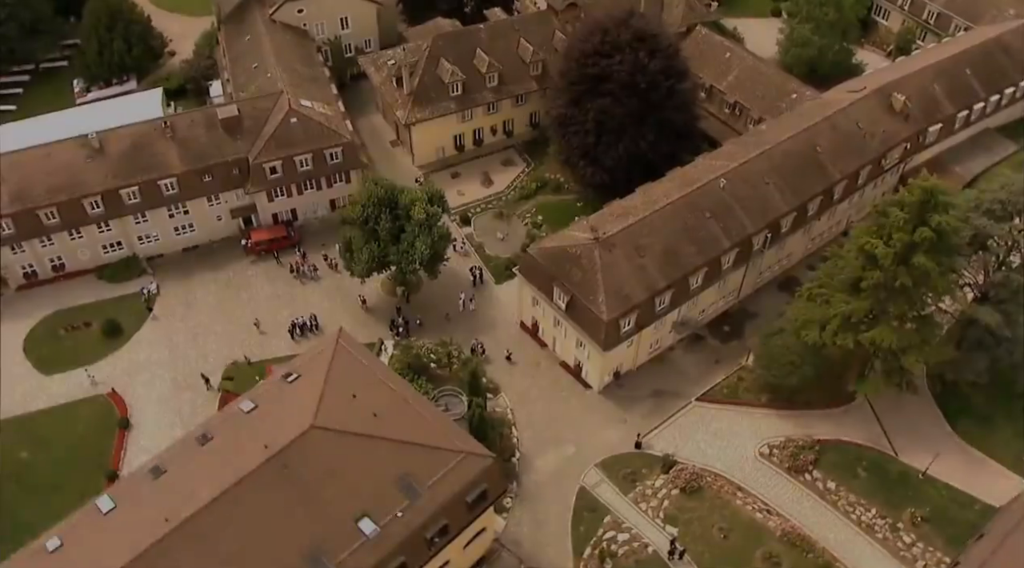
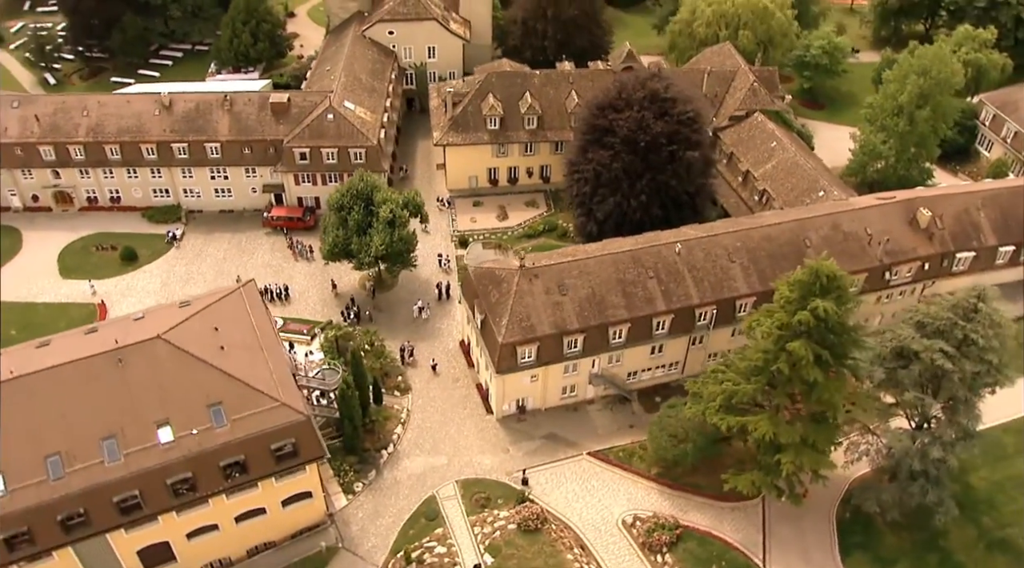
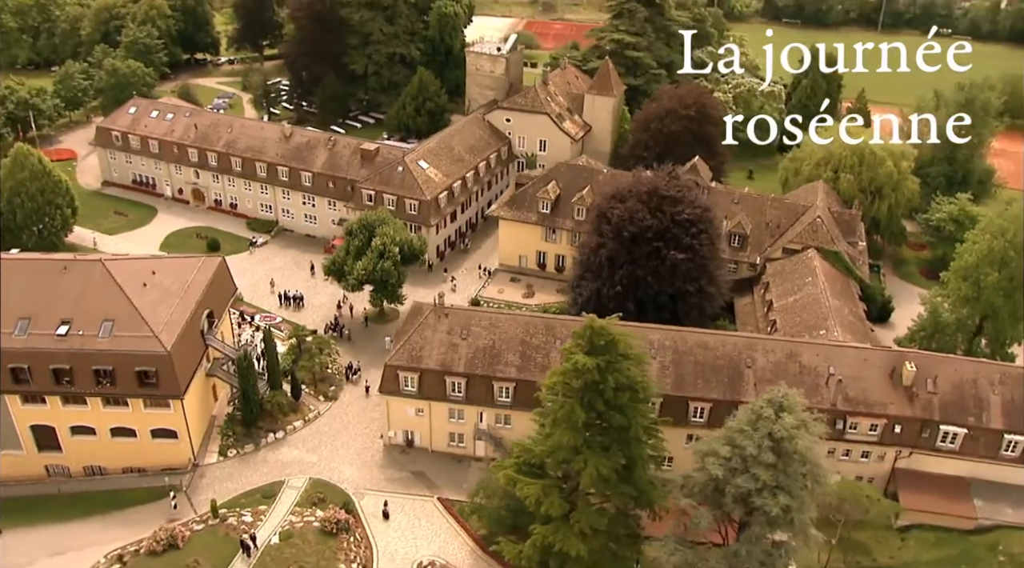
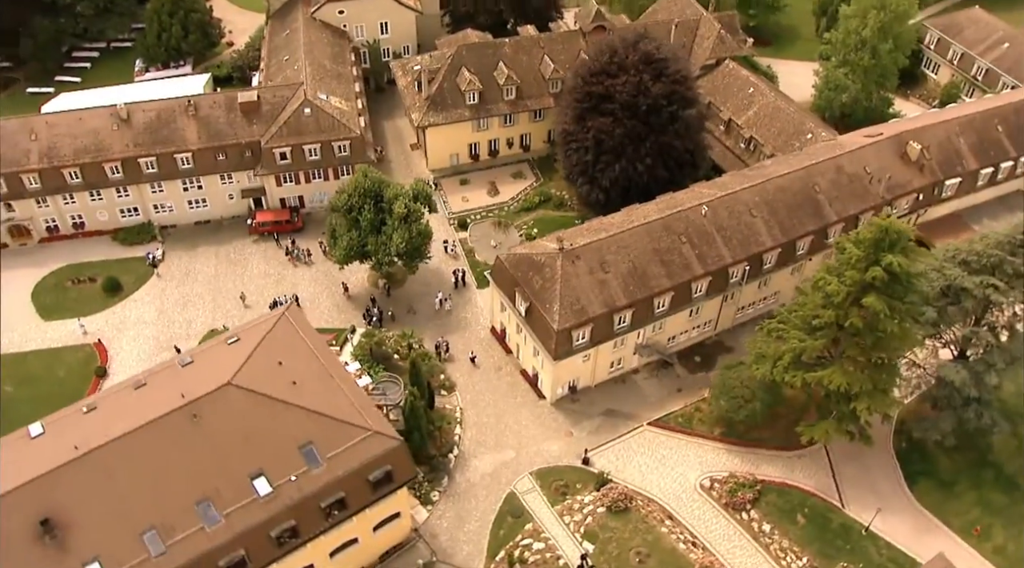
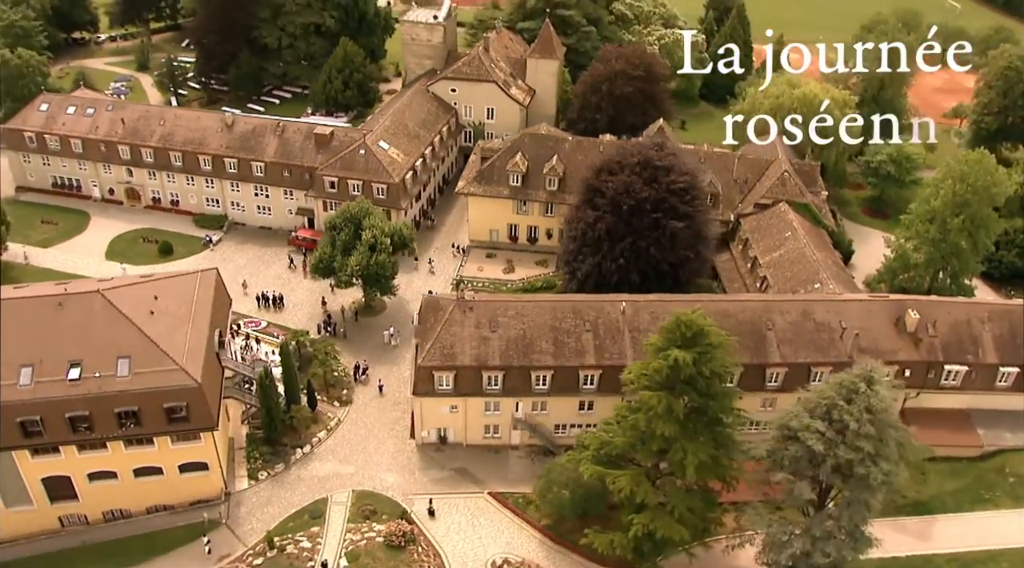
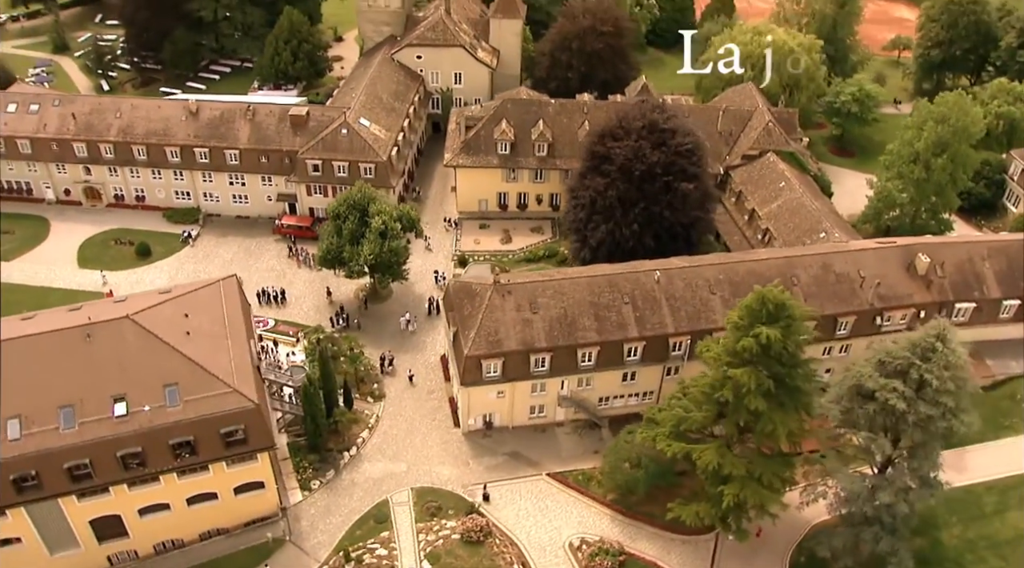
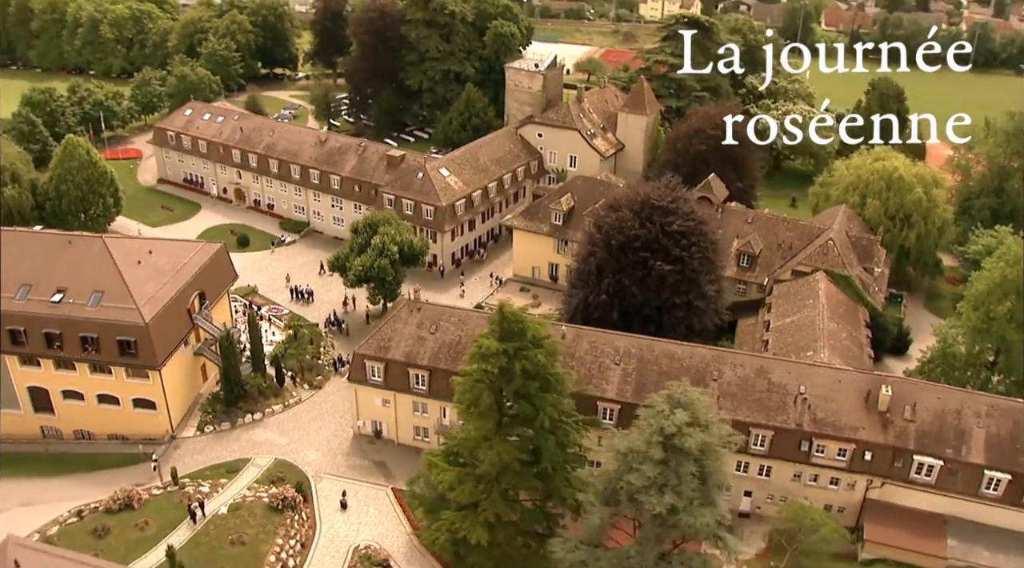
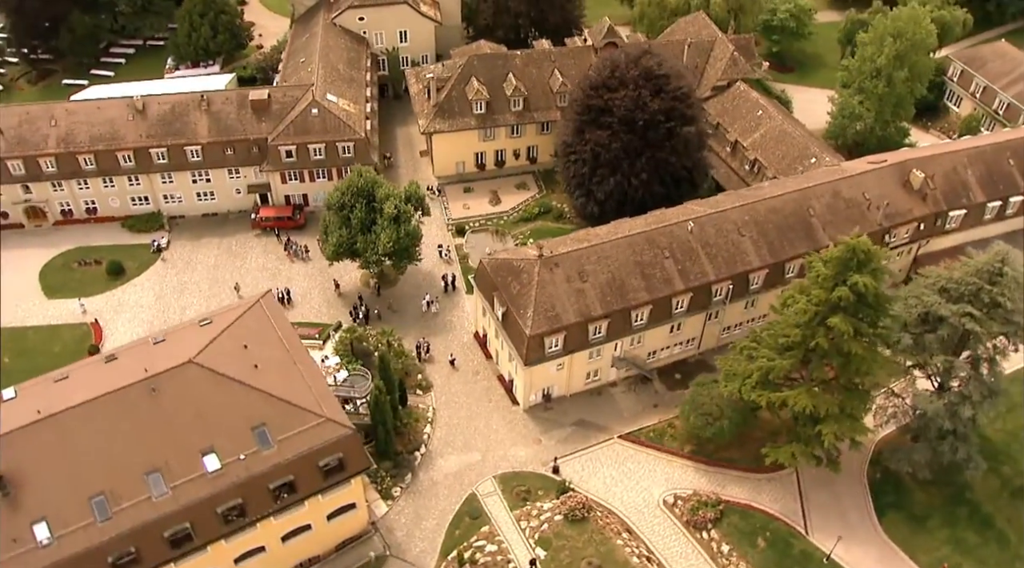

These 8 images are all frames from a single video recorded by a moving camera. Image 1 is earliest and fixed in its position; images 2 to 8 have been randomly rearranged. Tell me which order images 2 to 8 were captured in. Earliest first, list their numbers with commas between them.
4, 8, 2, 6, 5, 3, 7
